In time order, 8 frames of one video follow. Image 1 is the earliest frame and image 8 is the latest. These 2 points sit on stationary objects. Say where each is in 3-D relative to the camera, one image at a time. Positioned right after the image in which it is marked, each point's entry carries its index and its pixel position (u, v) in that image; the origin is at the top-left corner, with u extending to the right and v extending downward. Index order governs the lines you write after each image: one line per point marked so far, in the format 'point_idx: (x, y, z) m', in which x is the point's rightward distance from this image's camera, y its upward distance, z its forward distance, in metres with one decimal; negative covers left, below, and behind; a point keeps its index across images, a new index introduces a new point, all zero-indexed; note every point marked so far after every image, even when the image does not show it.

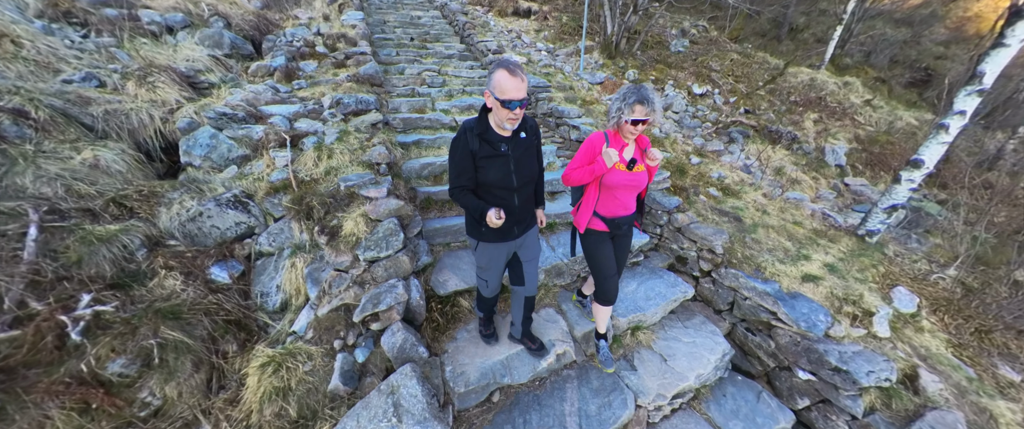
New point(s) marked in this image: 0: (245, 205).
0: (-2.1, 0.0, +2.4) m
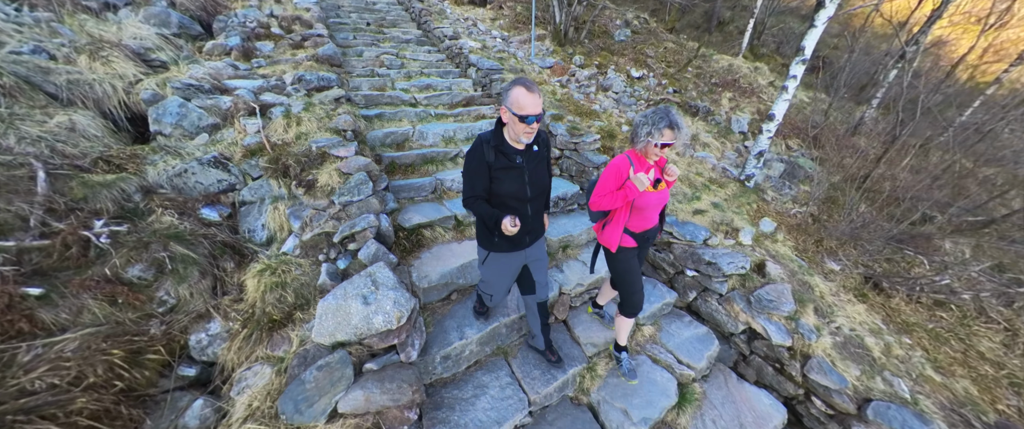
0: (-2.6, +0.4, +2.7) m
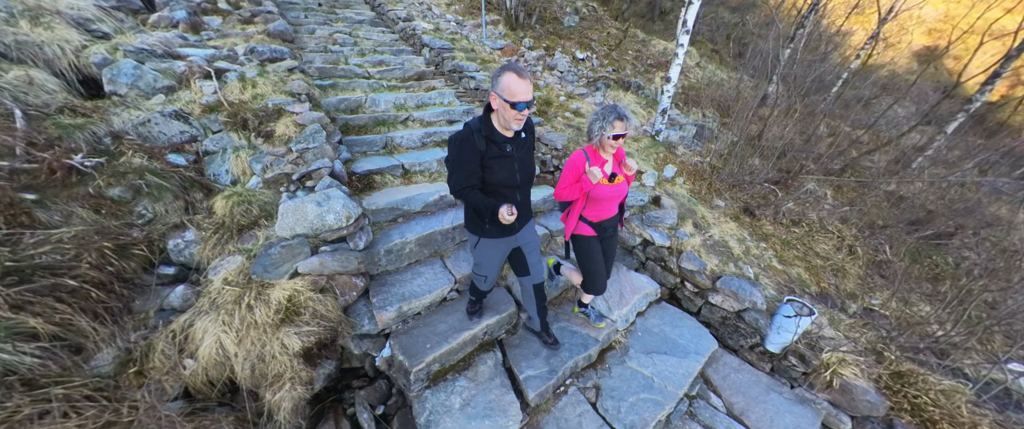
0: (-3.3, +1.0, +3.0) m
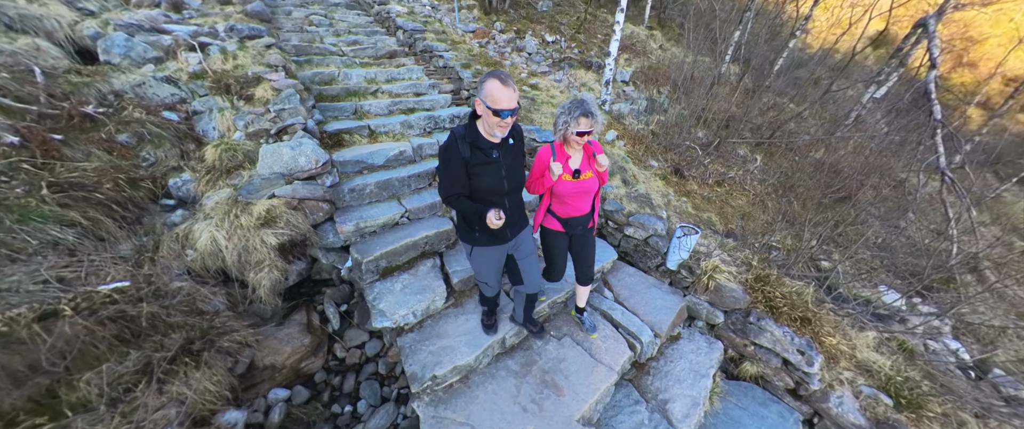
0: (-3.9, +1.5, +3.4) m
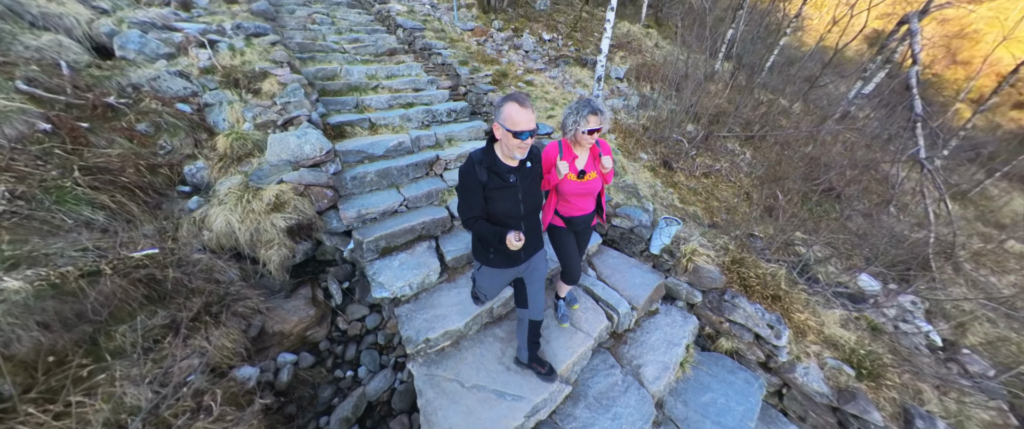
0: (-4.0, +1.7, +3.7) m
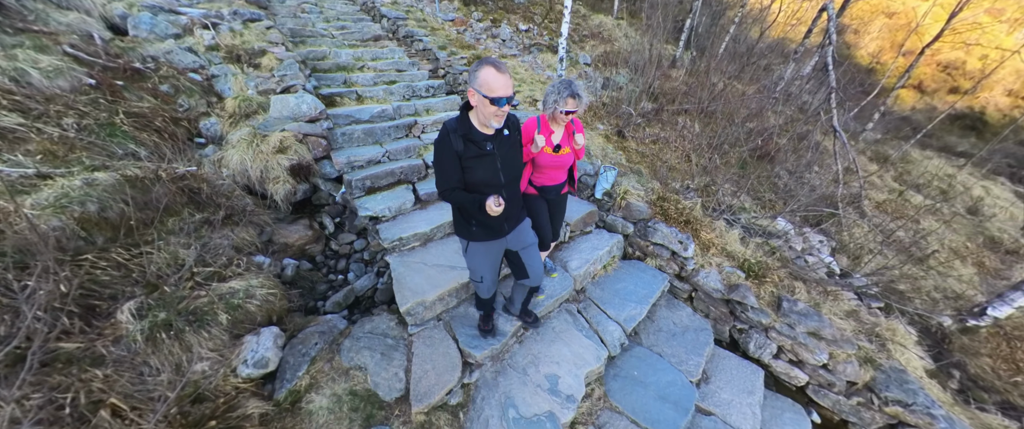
0: (-4.5, +2.3, +4.3) m
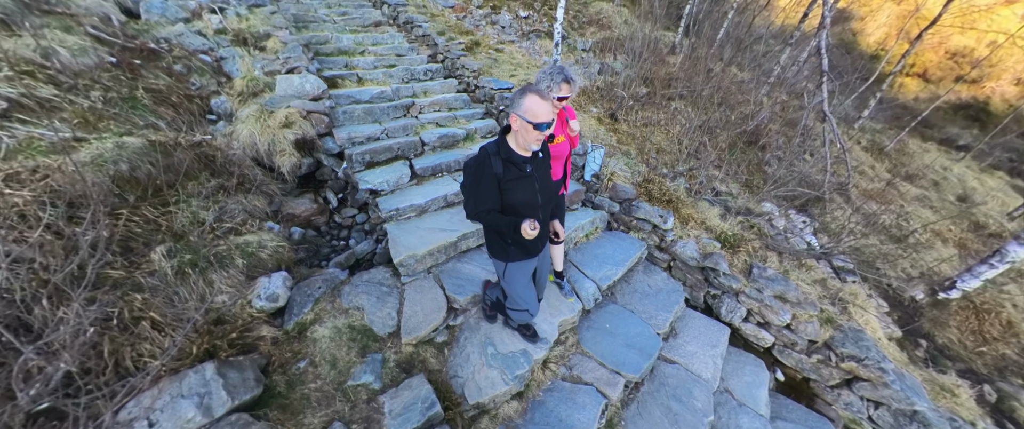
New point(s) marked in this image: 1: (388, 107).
0: (-4.7, +2.7, +4.5) m
1: (-1.9, +1.7, +4.5) m
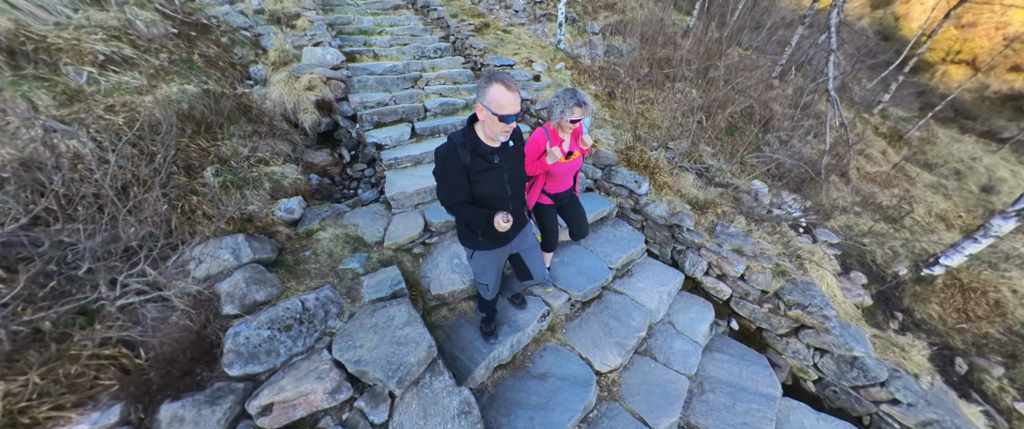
0: (-4.7, +3.5, +5.2) m
1: (-2.0, +2.4, +5.1) m
